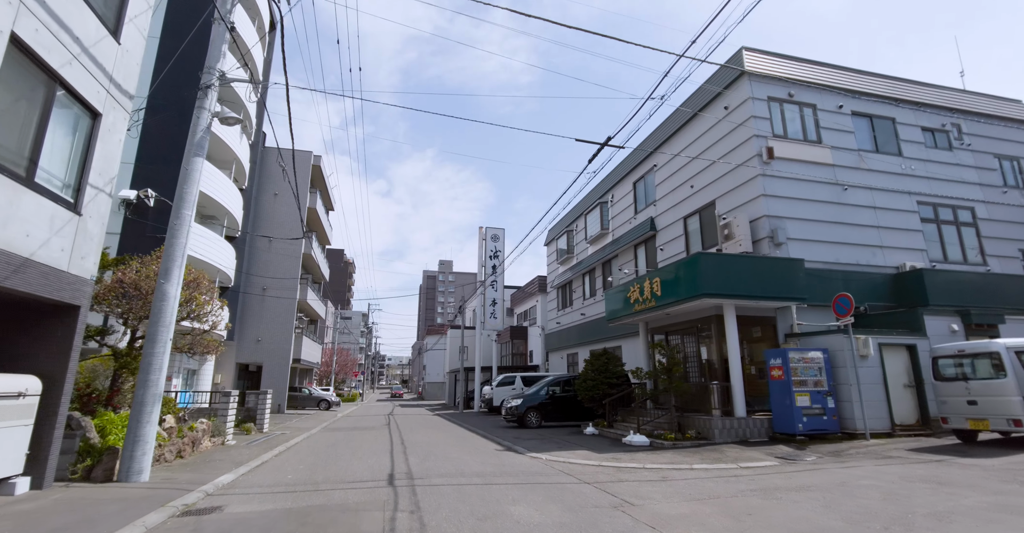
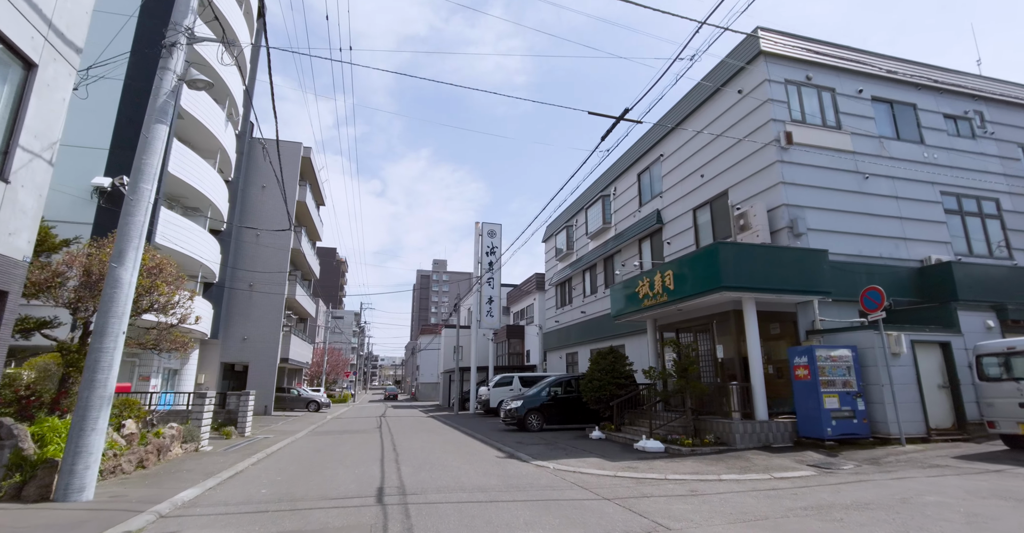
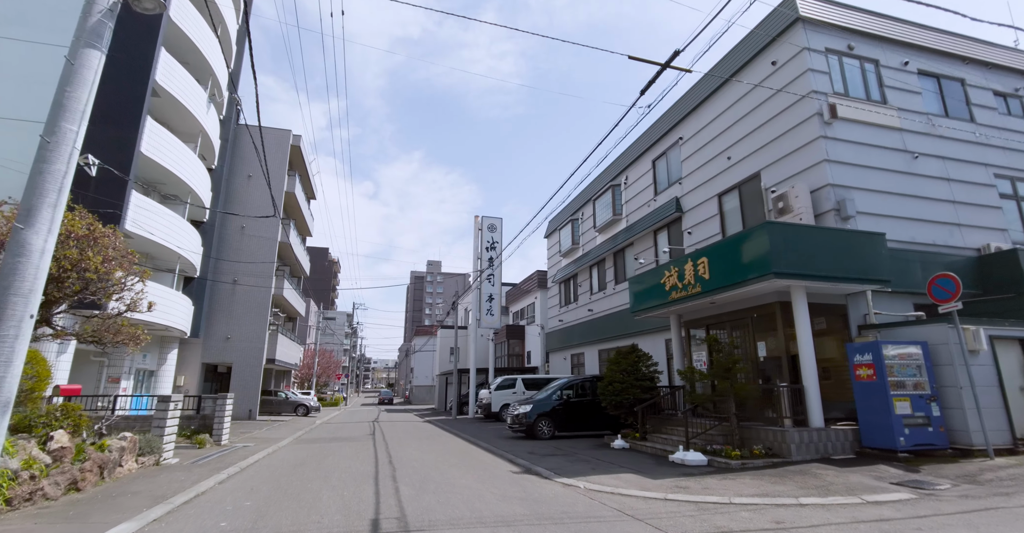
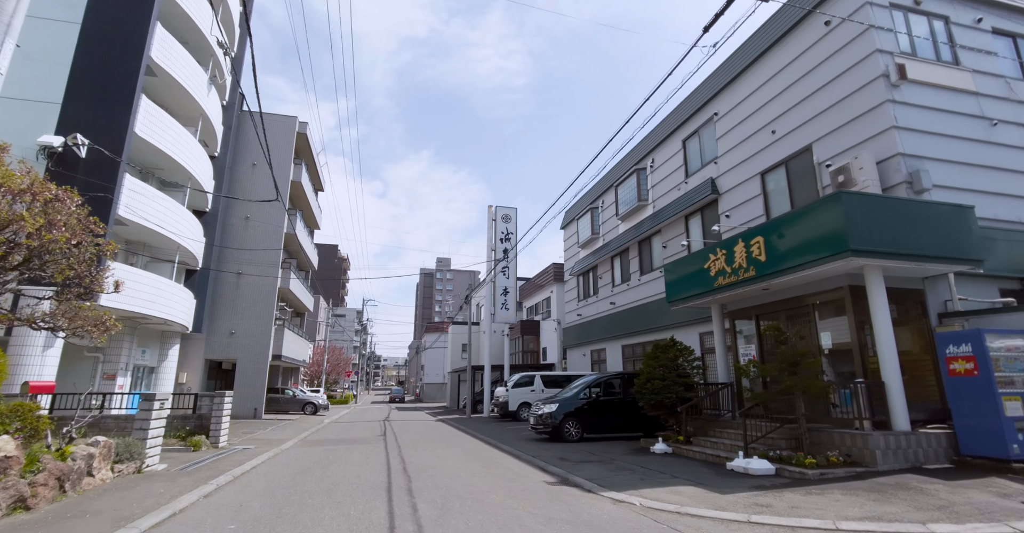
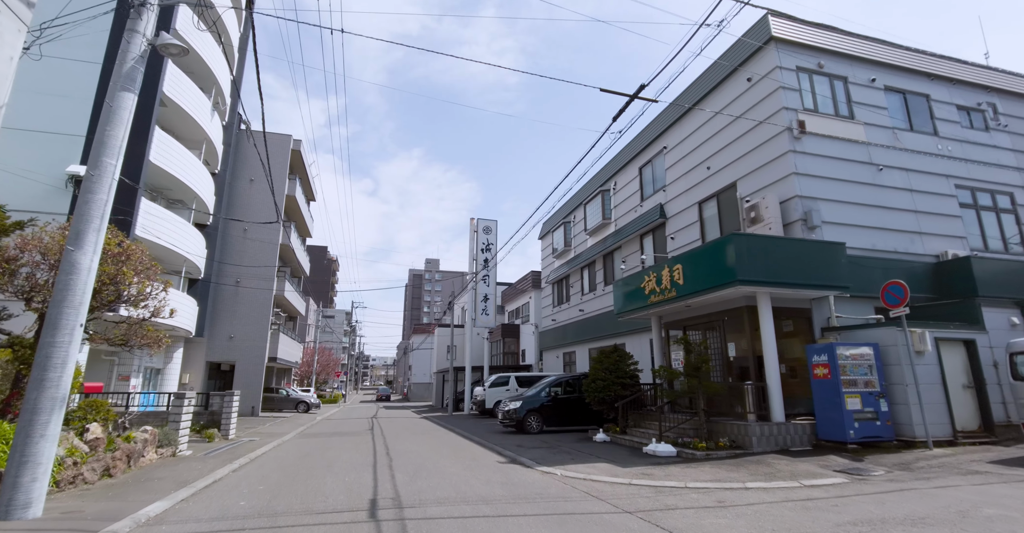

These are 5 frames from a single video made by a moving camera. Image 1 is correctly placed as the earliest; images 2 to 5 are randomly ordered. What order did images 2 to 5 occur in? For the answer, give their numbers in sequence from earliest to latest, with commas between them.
2, 5, 3, 4
